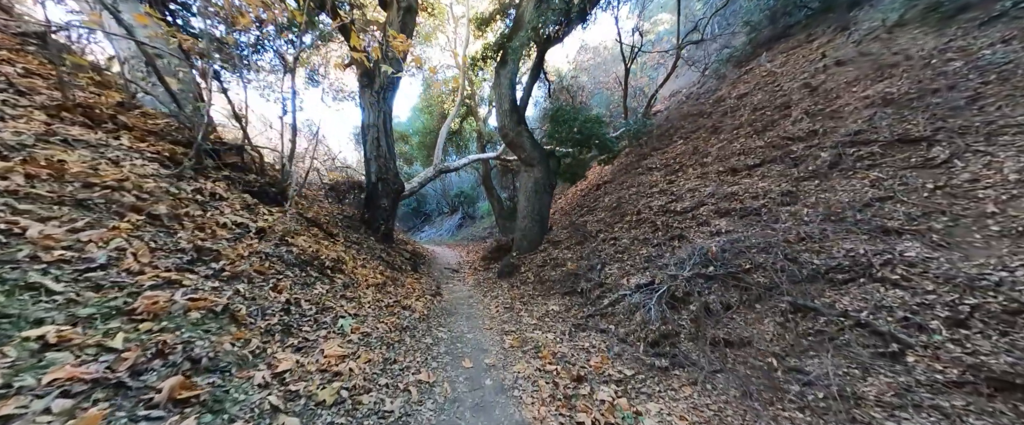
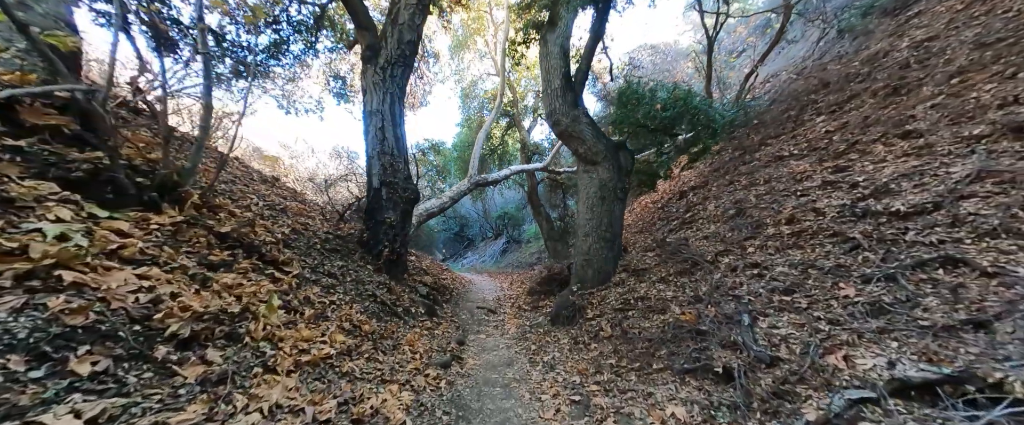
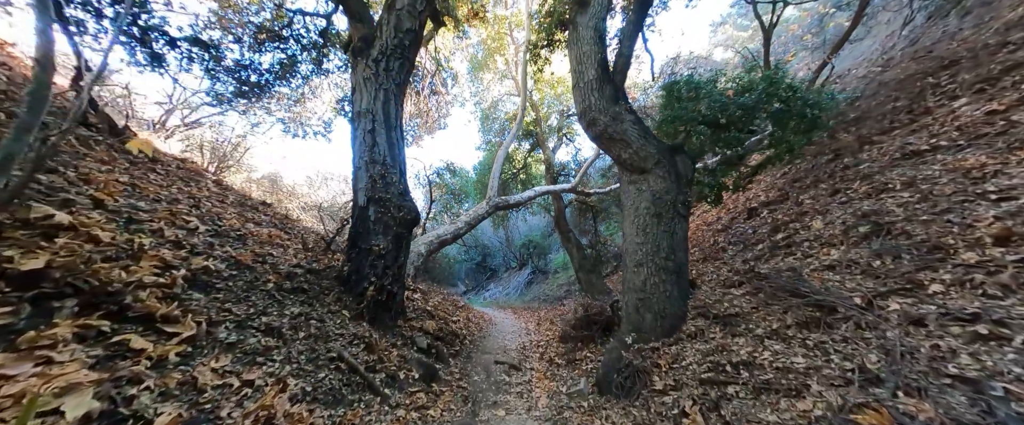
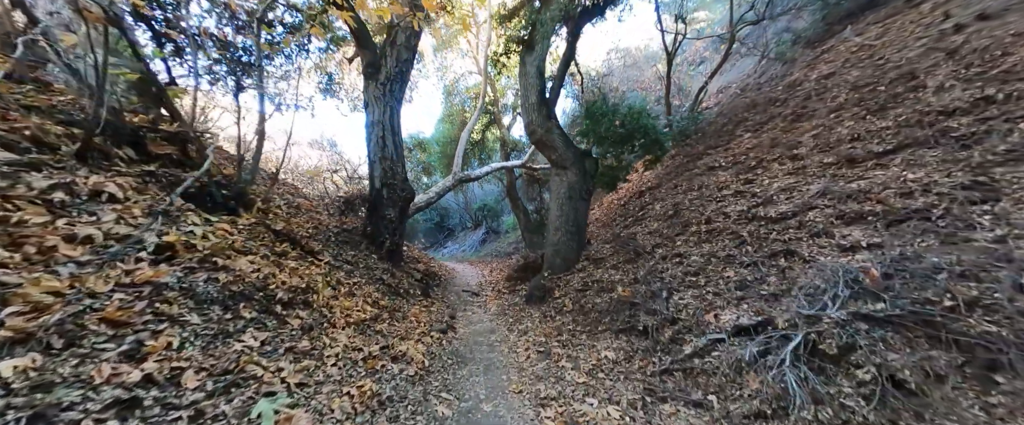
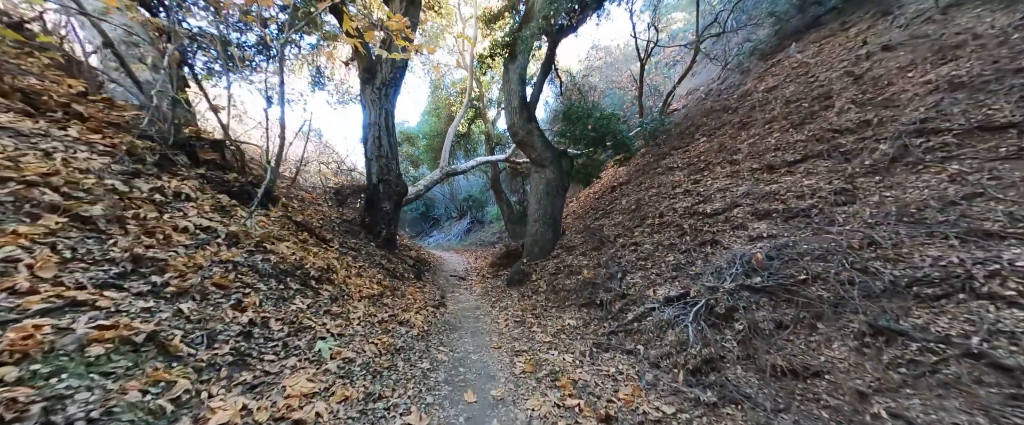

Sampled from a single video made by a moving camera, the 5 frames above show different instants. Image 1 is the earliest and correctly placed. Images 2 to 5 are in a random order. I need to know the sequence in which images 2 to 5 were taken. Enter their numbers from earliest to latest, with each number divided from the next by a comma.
5, 4, 2, 3
